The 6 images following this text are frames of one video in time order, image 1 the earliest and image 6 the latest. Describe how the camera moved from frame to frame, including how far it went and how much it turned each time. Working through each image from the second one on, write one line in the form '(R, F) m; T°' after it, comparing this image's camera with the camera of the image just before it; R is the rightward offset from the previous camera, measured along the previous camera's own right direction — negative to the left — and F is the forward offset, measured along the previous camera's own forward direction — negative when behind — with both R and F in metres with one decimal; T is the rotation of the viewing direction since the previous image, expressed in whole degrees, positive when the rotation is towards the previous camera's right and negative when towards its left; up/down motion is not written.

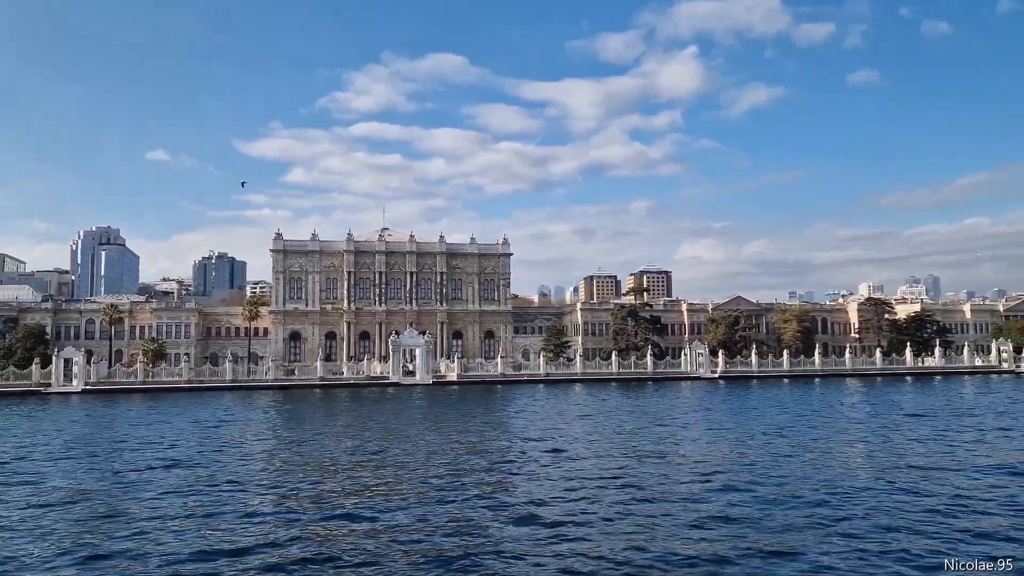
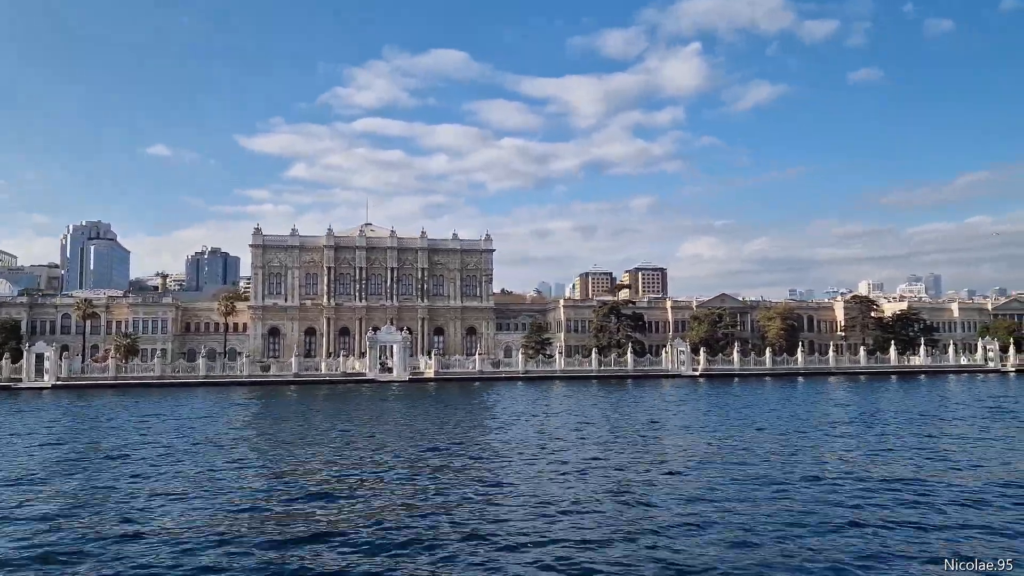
(+1.1, +0.4) m; 0°
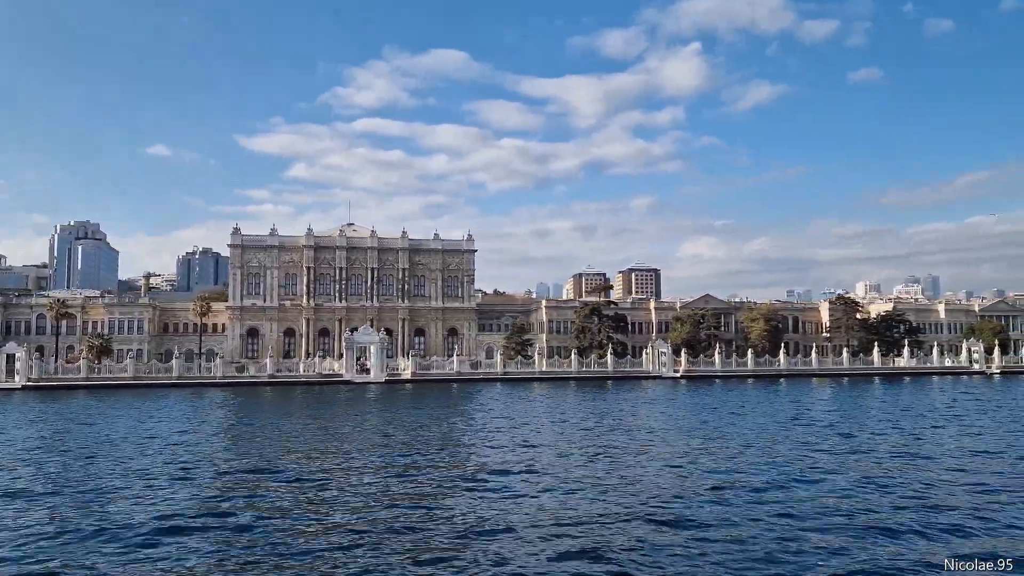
(+1.0, +0.3) m; 0°
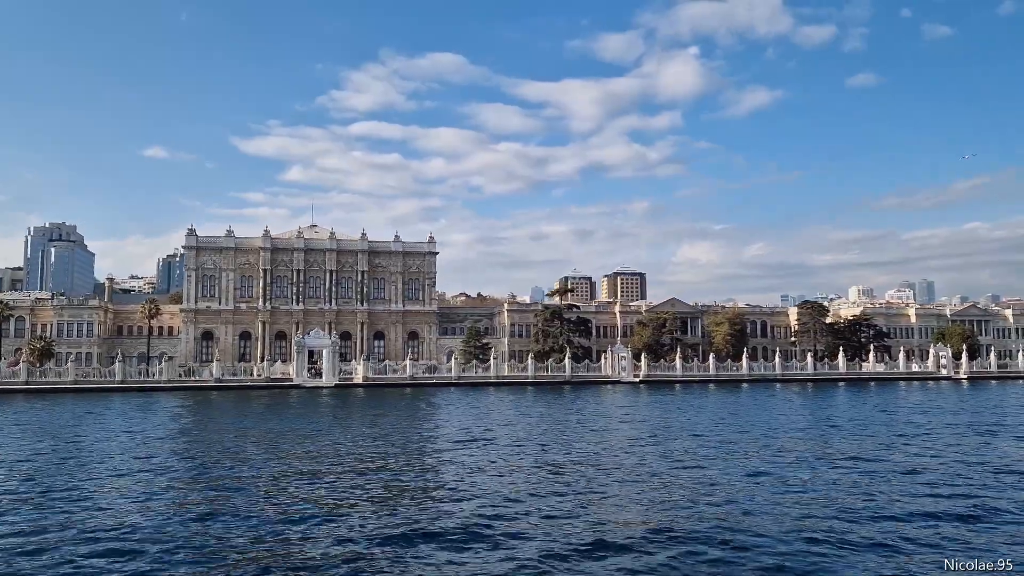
(+2.0, +0.7) m; 0°
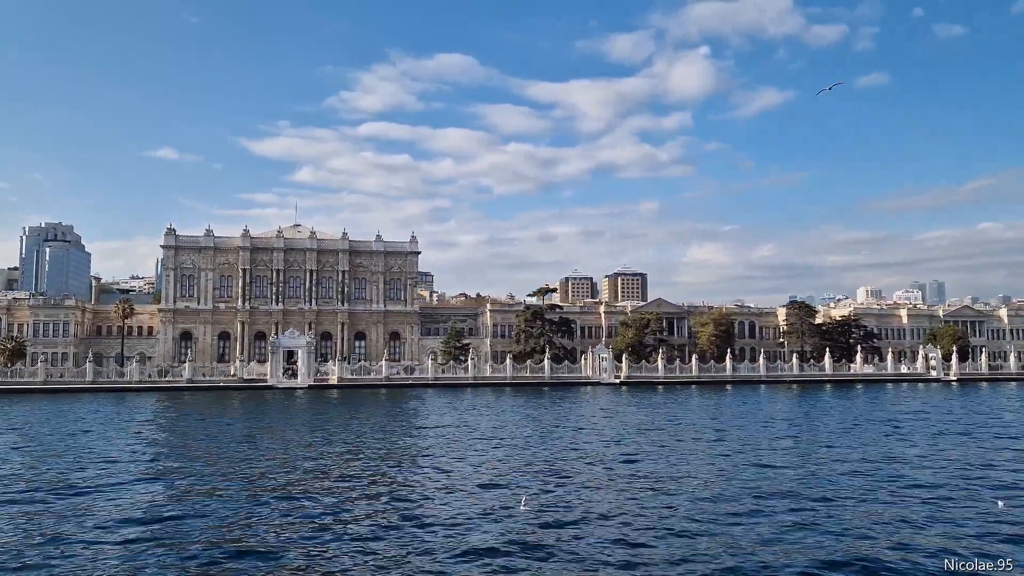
(+1.5, +0.5) m; -1°
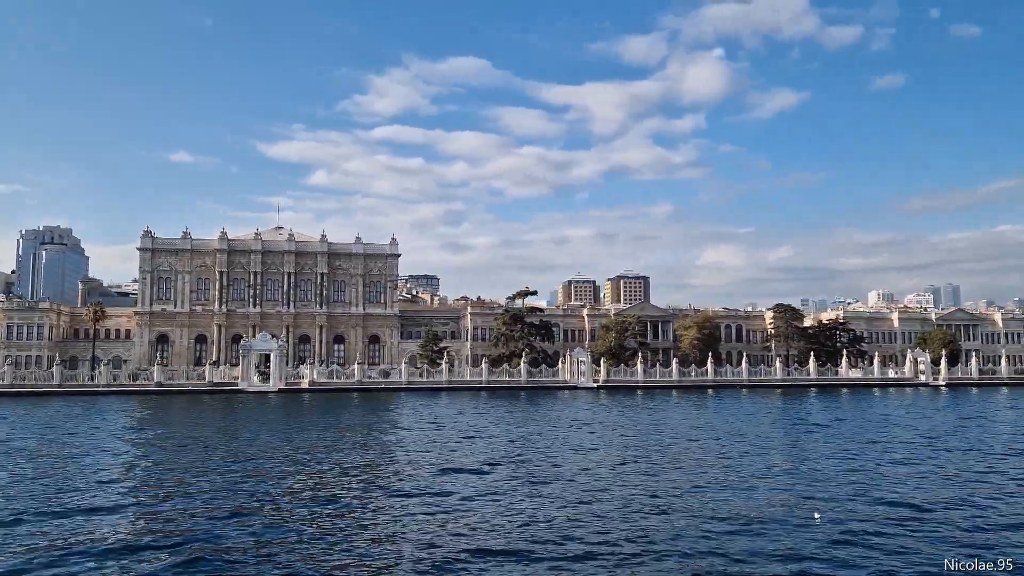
(+1.8, +0.6) m; -1°
